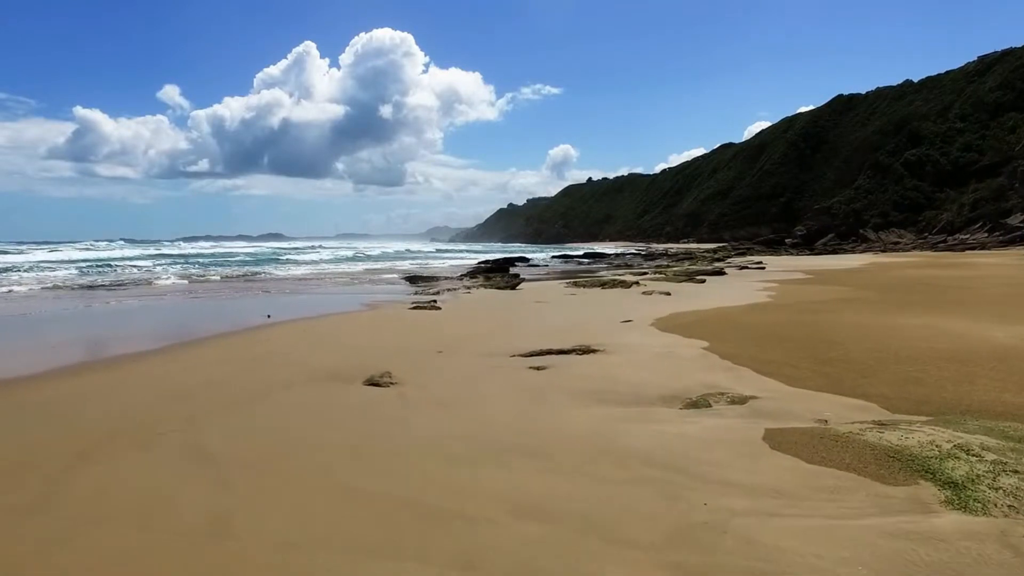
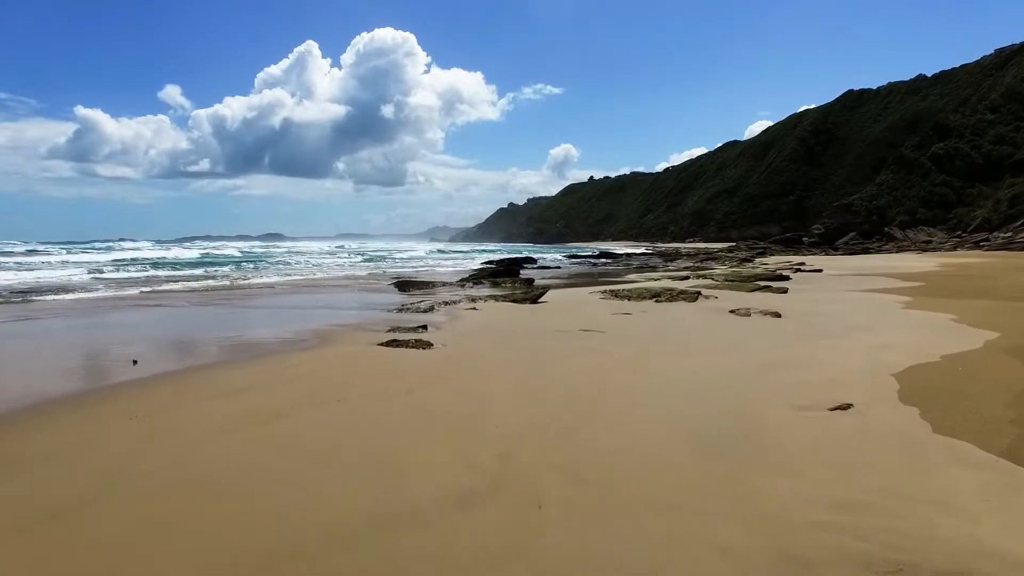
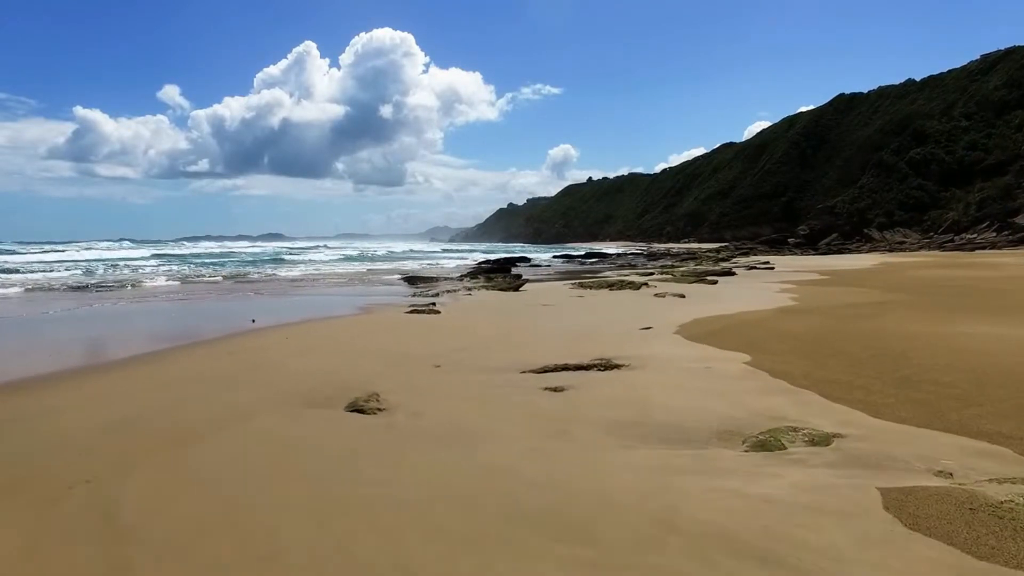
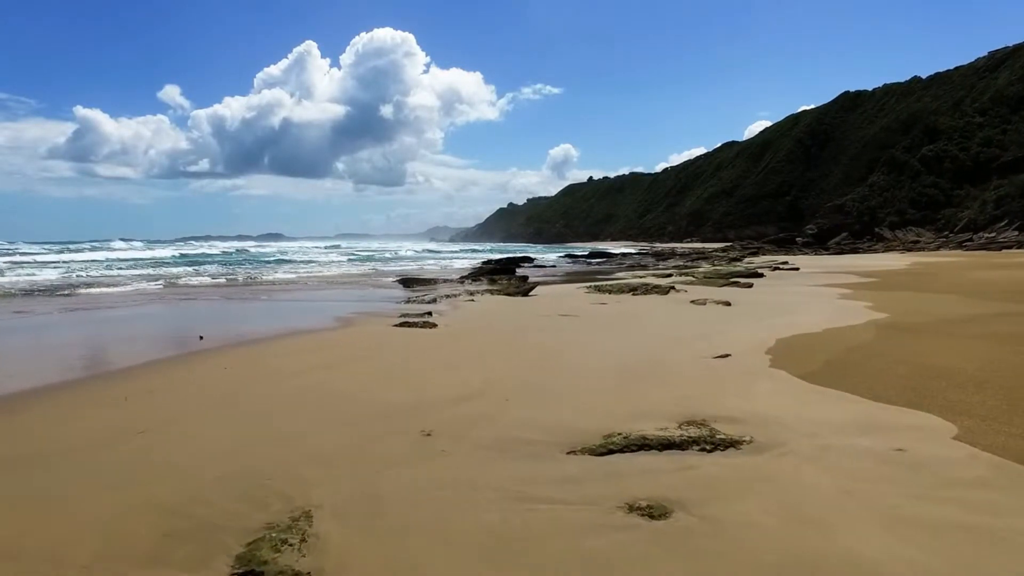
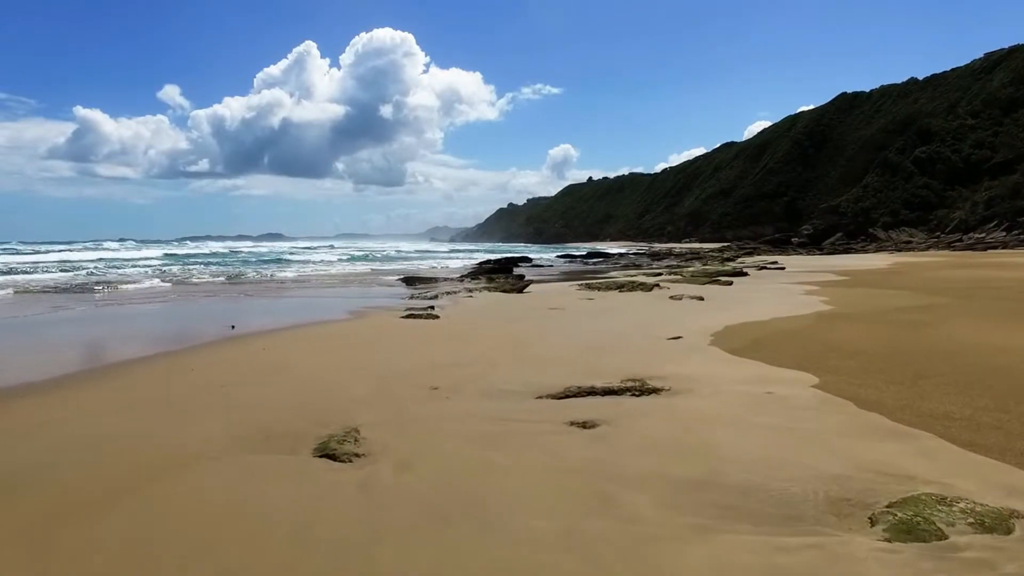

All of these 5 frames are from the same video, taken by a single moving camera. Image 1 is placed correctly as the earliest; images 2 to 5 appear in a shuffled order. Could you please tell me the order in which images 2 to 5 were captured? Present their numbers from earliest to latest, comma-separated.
3, 5, 4, 2
